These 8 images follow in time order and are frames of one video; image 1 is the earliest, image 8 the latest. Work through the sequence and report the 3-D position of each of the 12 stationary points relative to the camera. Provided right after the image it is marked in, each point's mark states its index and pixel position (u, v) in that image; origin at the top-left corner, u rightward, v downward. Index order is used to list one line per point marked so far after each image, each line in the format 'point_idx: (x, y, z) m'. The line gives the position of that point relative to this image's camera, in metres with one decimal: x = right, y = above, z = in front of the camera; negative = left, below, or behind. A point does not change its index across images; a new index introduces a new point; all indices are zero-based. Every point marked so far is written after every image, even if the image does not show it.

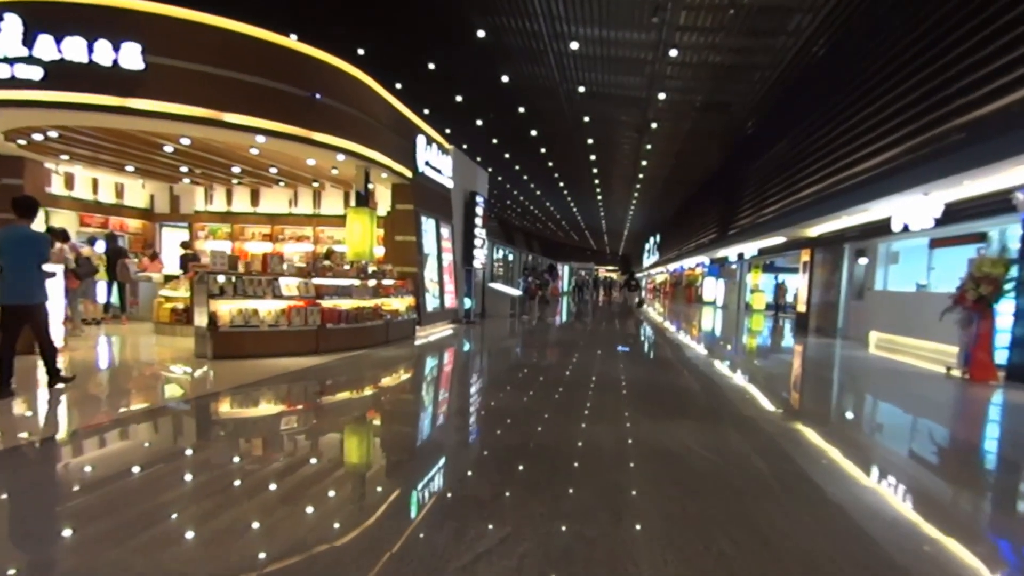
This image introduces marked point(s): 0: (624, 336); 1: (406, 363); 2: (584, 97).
0: (+2.3, -1.0, +12.7) m
1: (-1.2, -0.8, +6.5) m
2: (+1.4, +3.7, +11.7) m
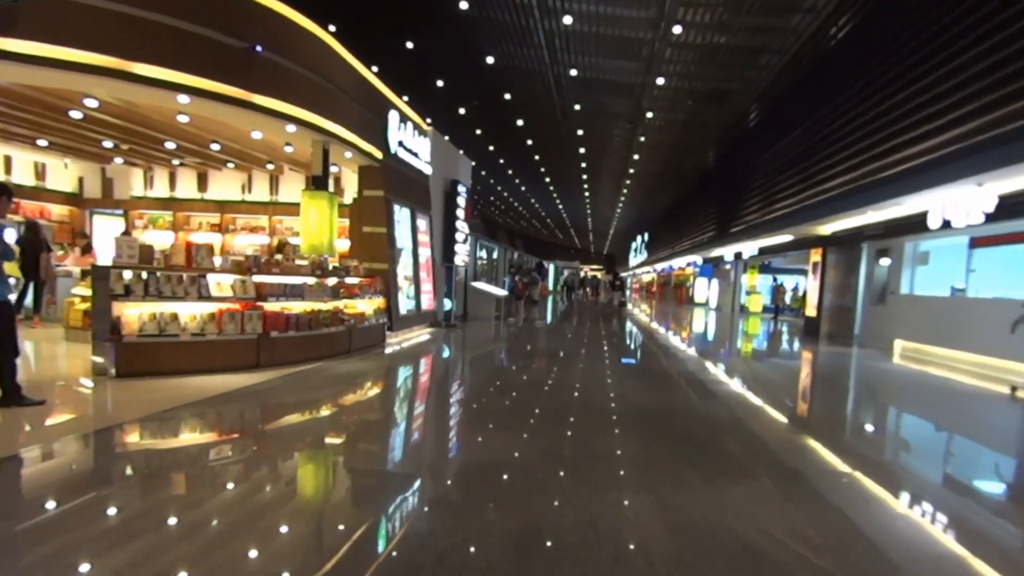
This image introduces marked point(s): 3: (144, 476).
0: (+2.0, -1.0, +11.9) m
1: (-1.3, -0.8, +5.6) m
2: (+1.2, +3.7, +10.8) m
3: (-2.0, -1.0, +3.2) m
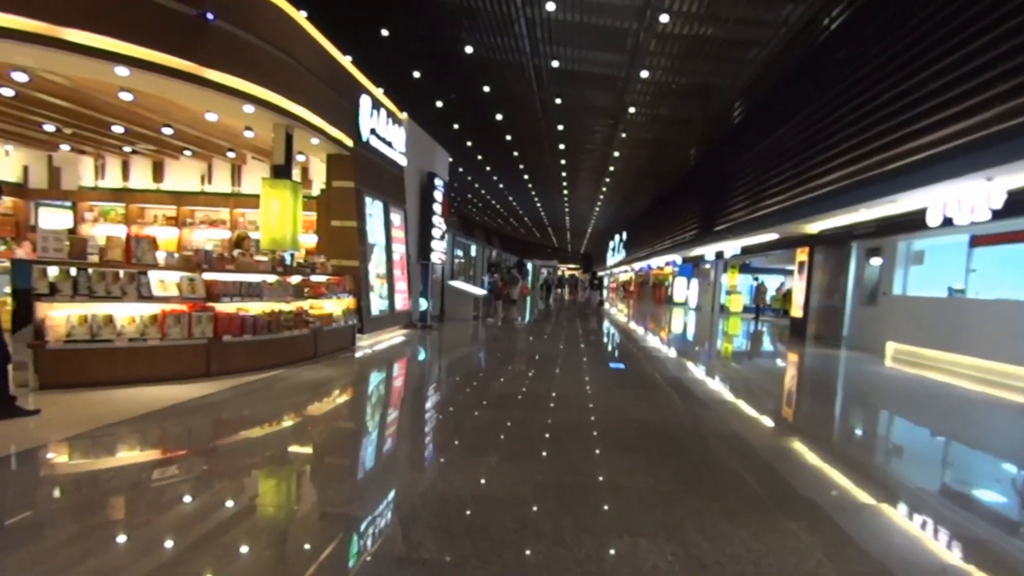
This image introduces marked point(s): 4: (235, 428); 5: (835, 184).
0: (+1.6, -1.0, +11.6) m
1: (-1.5, -0.8, +5.2) m
2: (+0.8, +3.7, +10.5) m
3: (-2.0, -1.0, +2.8) m
4: (-1.8, -0.9, +3.9) m
5: (+4.3, +1.3, +7.9) m
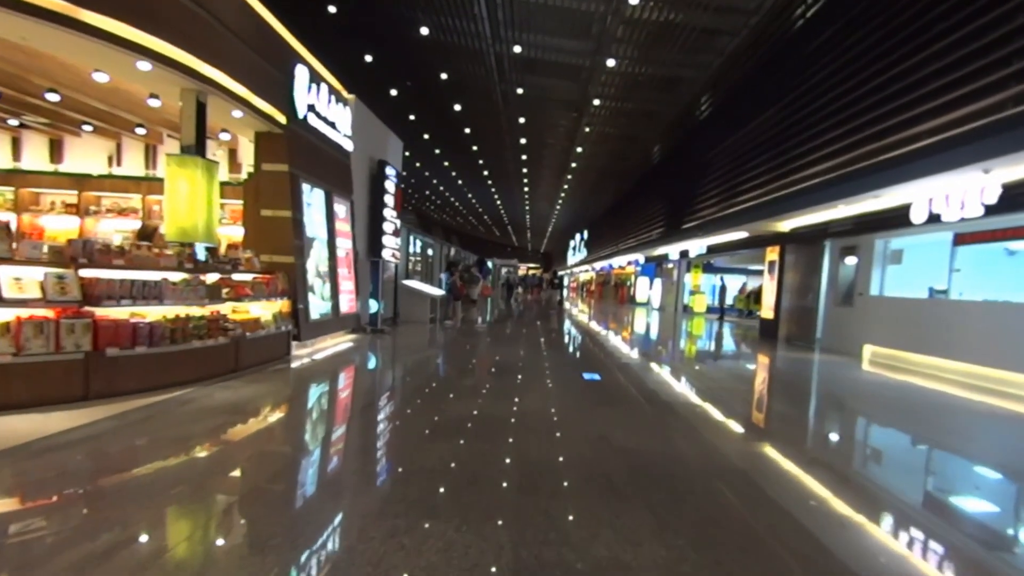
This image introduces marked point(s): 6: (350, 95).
0: (+0.8, -1.0, +11.1) m
1: (-1.8, -0.8, +4.5) m
2: (+0.1, +3.7, +9.9) m
3: (-2.2, -1.0, +2.0) m
4: (-2.0, -0.9, +3.2) m
5: (+3.8, +1.3, +7.6) m
6: (-2.0, +2.3, +7.1) m
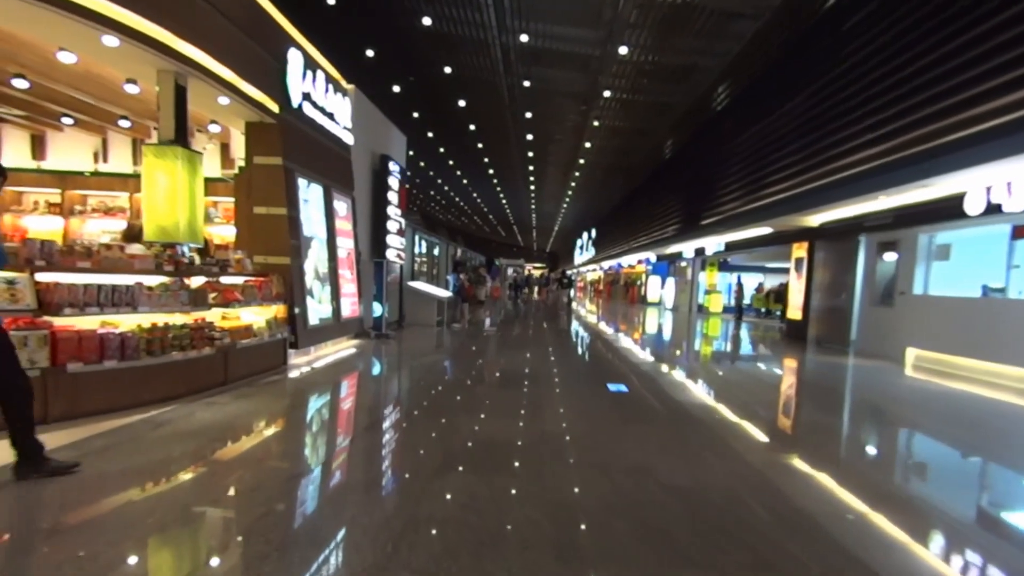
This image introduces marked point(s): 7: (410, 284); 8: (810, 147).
0: (+1.0, -1.0, +10.7) m
1: (-1.7, -0.9, +4.1) m
2: (+0.2, +3.7, +9.6) m
3: (-2.1, -1.0, +1.7) m
4: (-1.9, -0.9, +2.9) m
5: (+3.9, +1.4, +7.2) m
6: (-1.9, +2.3, +6.8) m
7: (-1.7, +0.1, +10.1) m
8: (+3.9, +1.9, +7.9) m
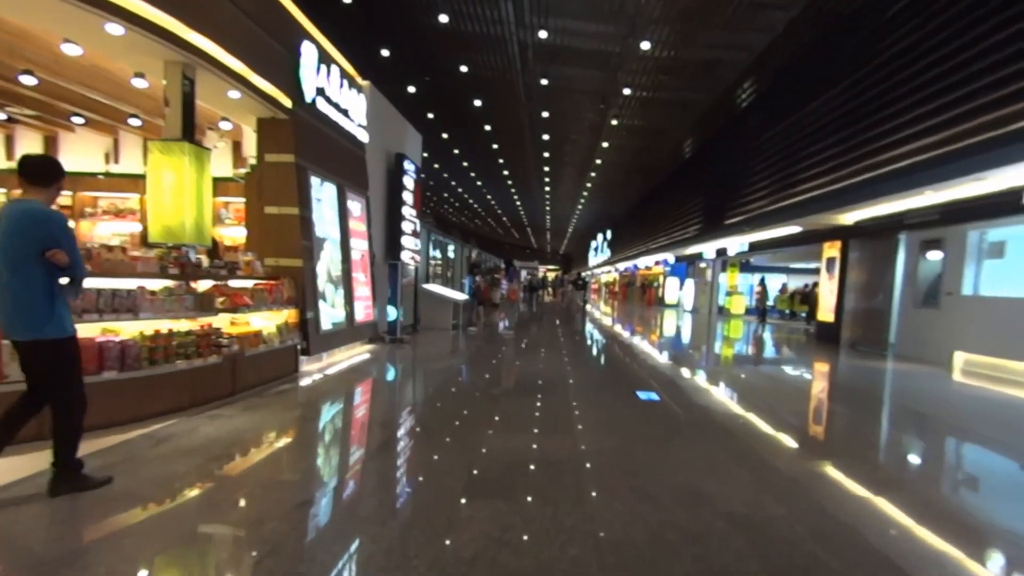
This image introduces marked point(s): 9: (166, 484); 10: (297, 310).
0: (+1.3, -1.0, +10.5) m
1: (-1.5, -0.9, +3.9) m
2: (+0.5, +3.7, +9.4) m
3: (-2.0, -1.0, +1.5) m
4: (-1.8, -1.0, +2.7) m
5: (+4.1, +1.3, +6.9) m
6: (-1.6, +2.3, +6.6) m
7: (-1.4, 0.0, +9.9) m
8: (+4.1, +1.8, +7.6) m
9: (-1.7, -1.0, +2.9) m
10: (-1.9, -0.2, +5.3) m
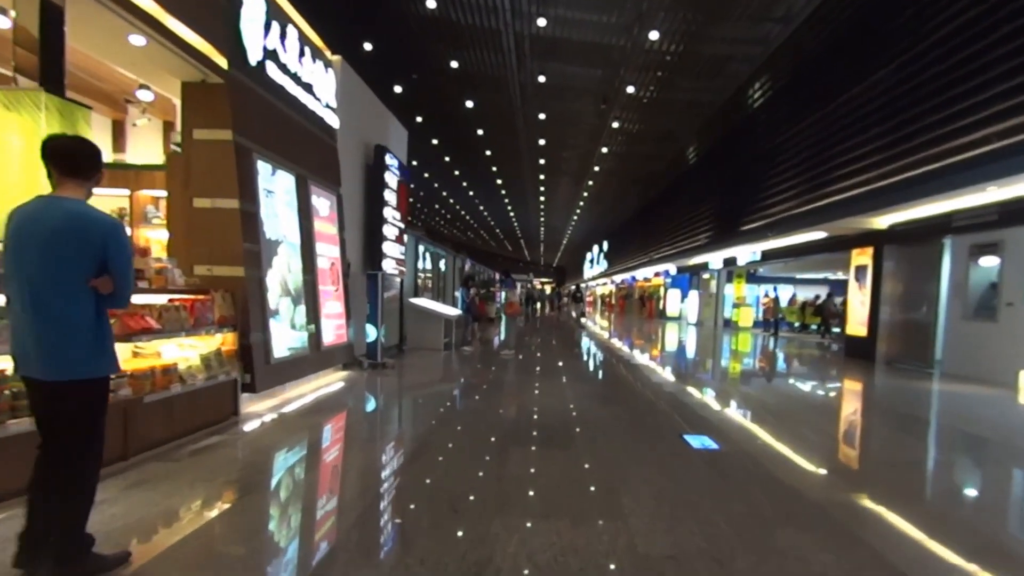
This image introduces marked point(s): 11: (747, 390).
0: (+1.3, -1.2, +9.6) m
1: (-1.5, -1.0, +3.0) m
2: (+0.4, +3.5, +8.6) m
3: (-1.9, -1.1, +0.6) m
4: (-1.7, -1.0, +1.8) m
5: (+4.1, +1.2, +6.1) m
6: (-1.7, +2.1, +5.8) m
7: (-1.5, -0.2, +9.0) m
8: (+4.1, +1.7, +6.8) m
9: (-1.6, -1.0, +2.0) m
10: (-1.9, -0.3, +4.4) m
11: (+3.1, -1.3, +7.1) m
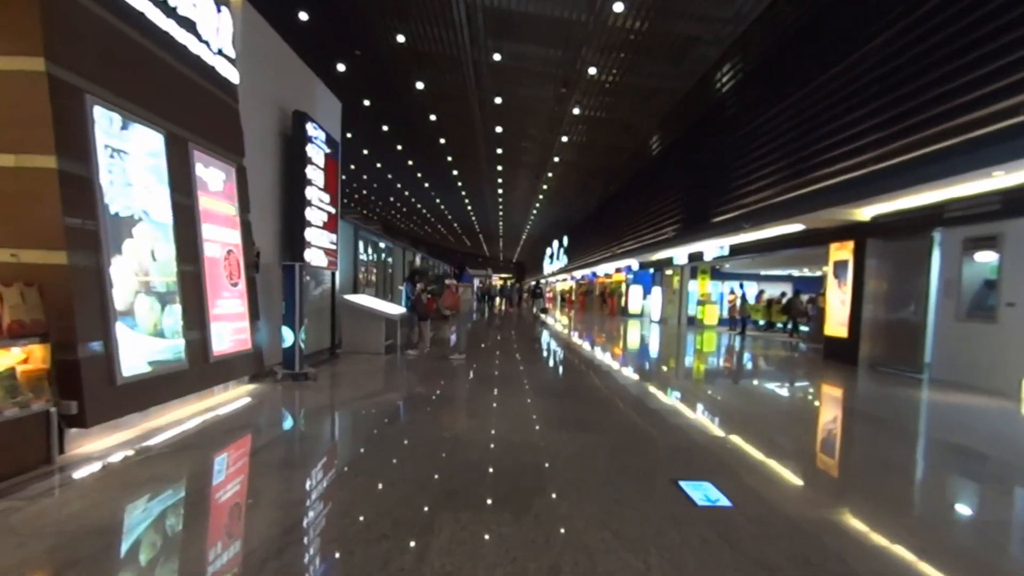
0: (+0.6, -1.2, +8.9) m
1: (-1.7, -0.9, +2.2) m
2: (-0.2, +3.6, +7.8) m
3: (-2.0, -1.1, -0.3) m
4: (-1.9, -1.0, +0.9) m
5: (+3.6, +1.3, +5.6) m
6: (-2.1, +2.2, +4.9) m
7: (-2.1, -0.1, +8.1) m
8: (+3.6, +1.8, +6.3) m
9: (-1.8, -1.0, +1.1) m
10: (-2.2, -0.3, +3.5) m
11: (+2.5, -1.3, +6.6) m
